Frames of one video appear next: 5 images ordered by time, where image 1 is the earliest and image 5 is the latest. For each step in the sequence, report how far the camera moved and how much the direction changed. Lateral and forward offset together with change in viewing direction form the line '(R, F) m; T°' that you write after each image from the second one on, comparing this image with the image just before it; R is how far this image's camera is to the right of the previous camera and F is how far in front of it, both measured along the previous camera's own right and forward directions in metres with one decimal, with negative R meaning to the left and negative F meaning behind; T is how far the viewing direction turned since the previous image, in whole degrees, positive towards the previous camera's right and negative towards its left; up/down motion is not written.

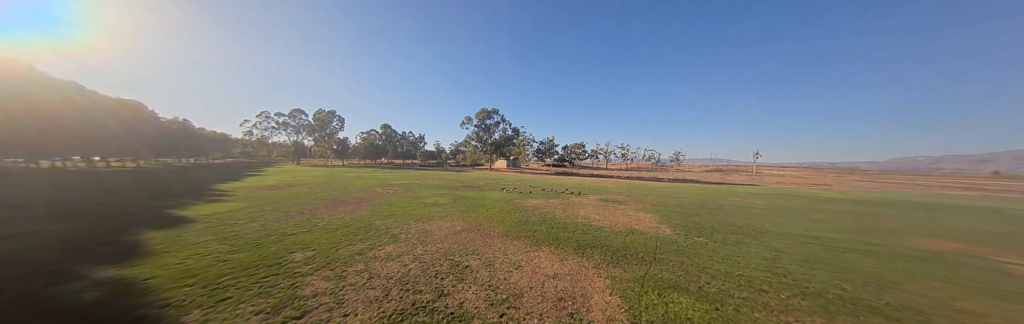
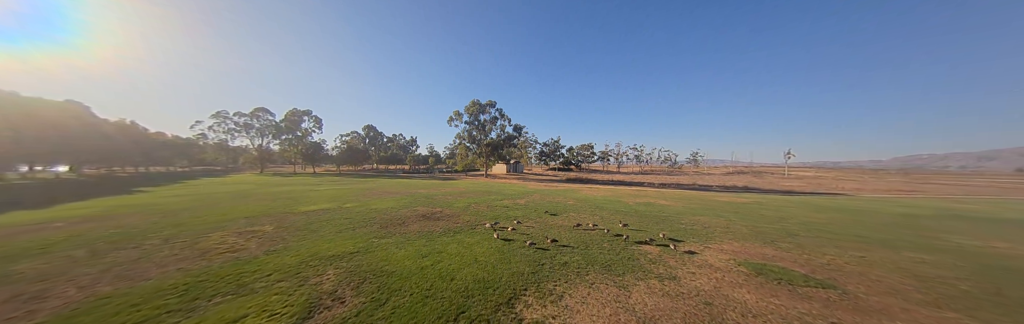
(0.0, +8.0) m; 0°
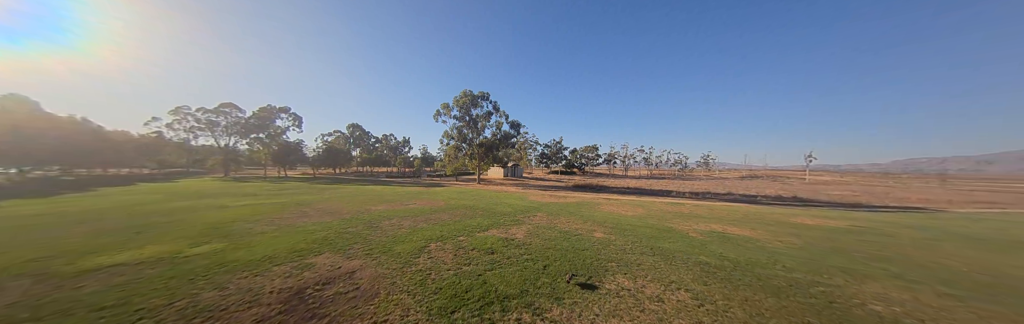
(+0.3, +4.7) m; 0°
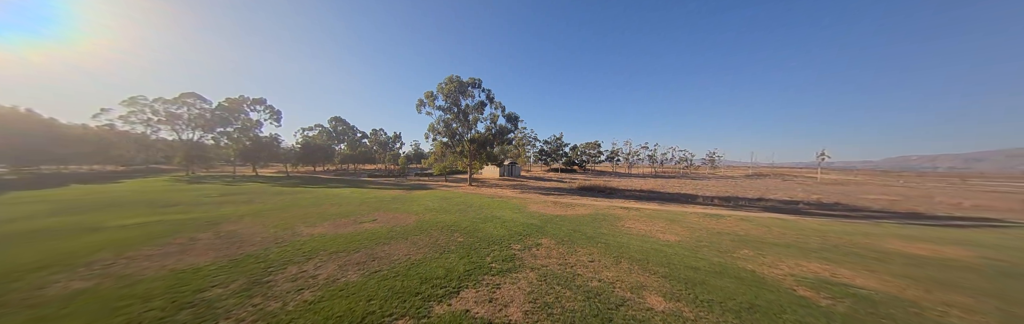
(+0.2, +3.3) m; +1°
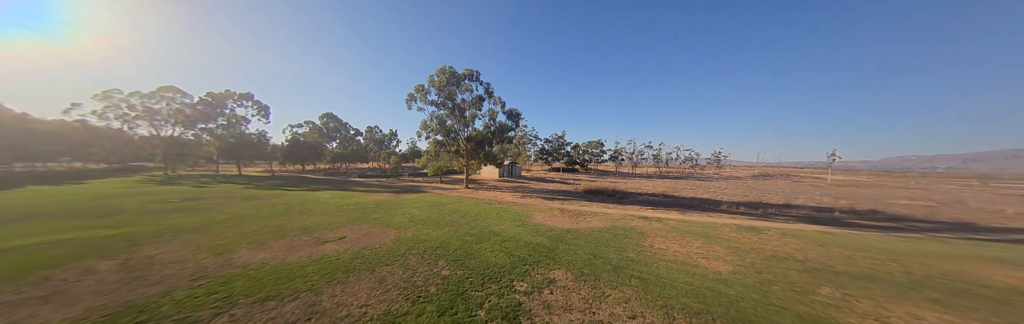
(-0.1, +1.9) m; 0°
